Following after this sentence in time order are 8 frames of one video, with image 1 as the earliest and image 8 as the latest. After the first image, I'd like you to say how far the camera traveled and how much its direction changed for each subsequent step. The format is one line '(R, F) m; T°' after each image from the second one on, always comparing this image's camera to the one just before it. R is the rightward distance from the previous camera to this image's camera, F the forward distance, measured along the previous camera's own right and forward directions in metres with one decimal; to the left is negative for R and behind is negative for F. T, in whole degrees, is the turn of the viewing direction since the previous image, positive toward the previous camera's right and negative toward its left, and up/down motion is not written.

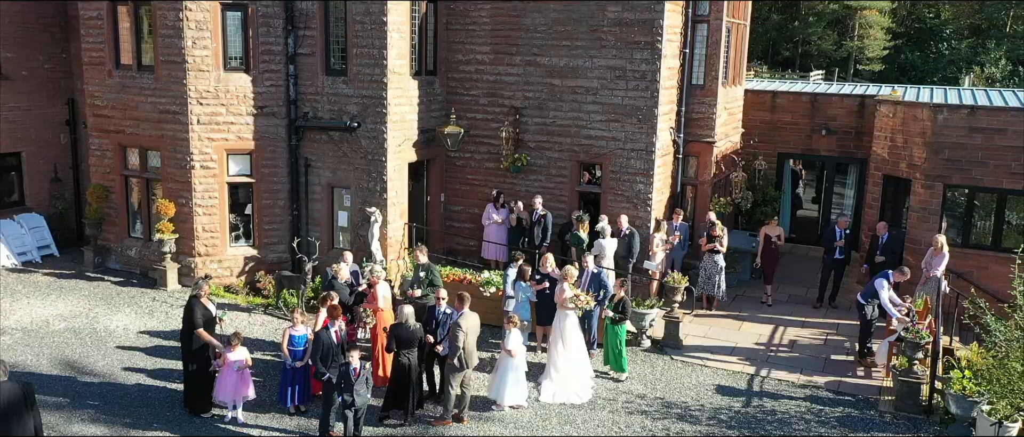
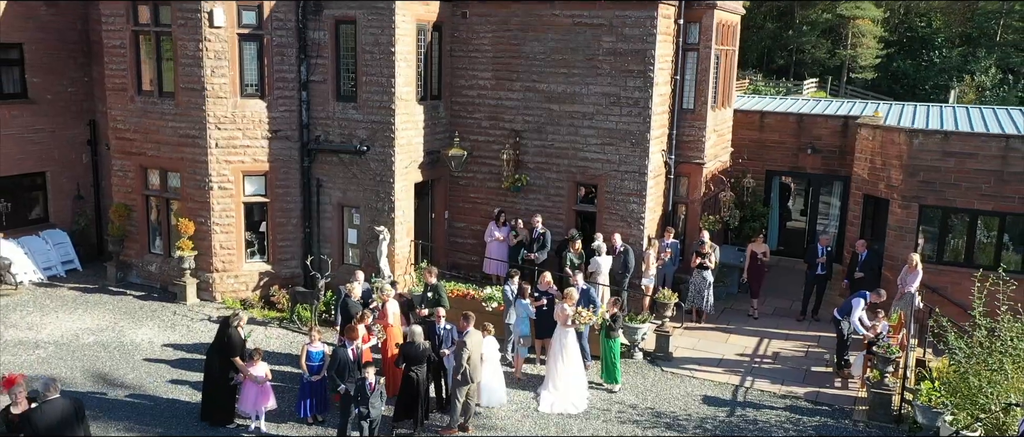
(0.0, -0.8) m; 0°
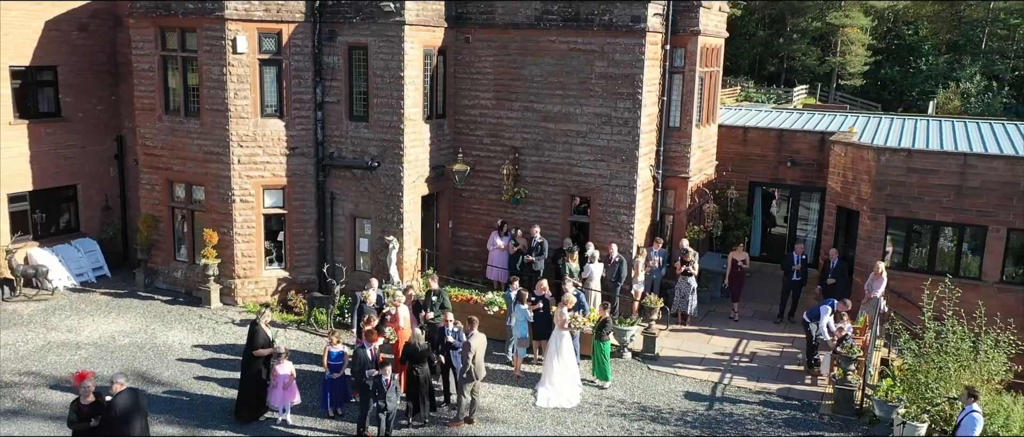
(0.0, -1.3) m; 0°
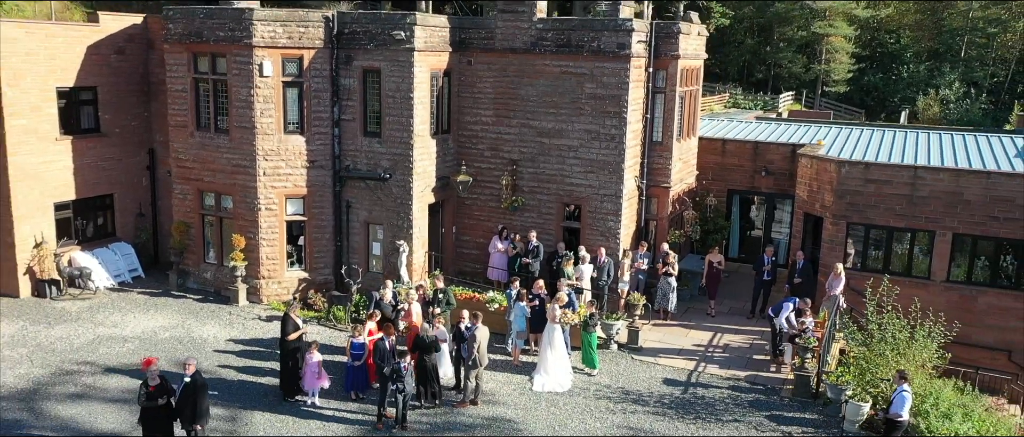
(-0.1, -1.8) m; 0°
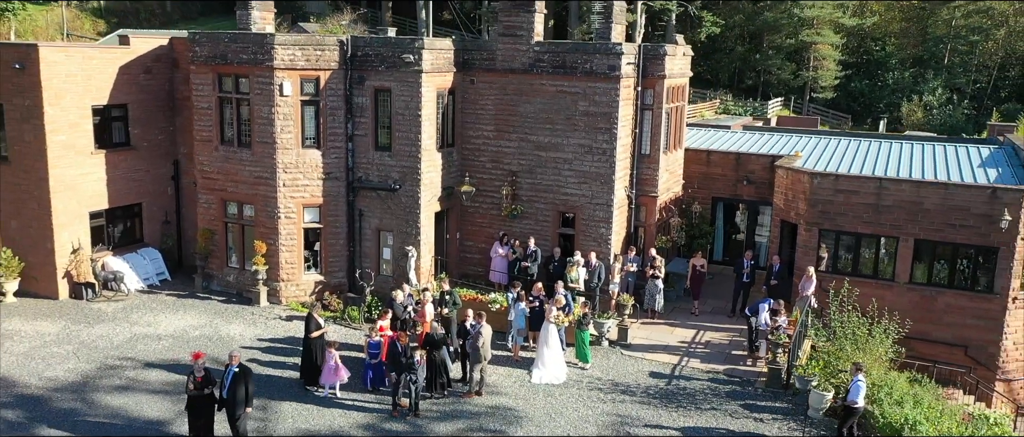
(-0.1, -1.6) m; 0°
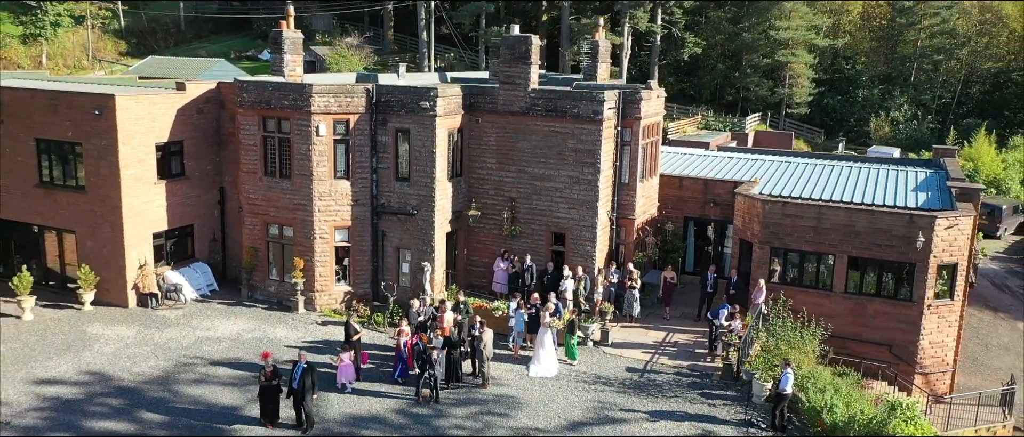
(-0.2, -3.6) m; +1°
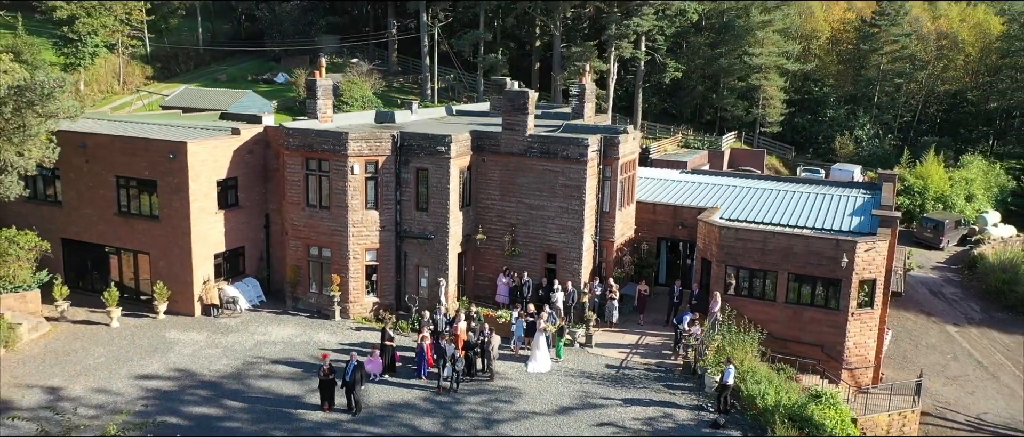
(-0.3, -4.9) m; +1°
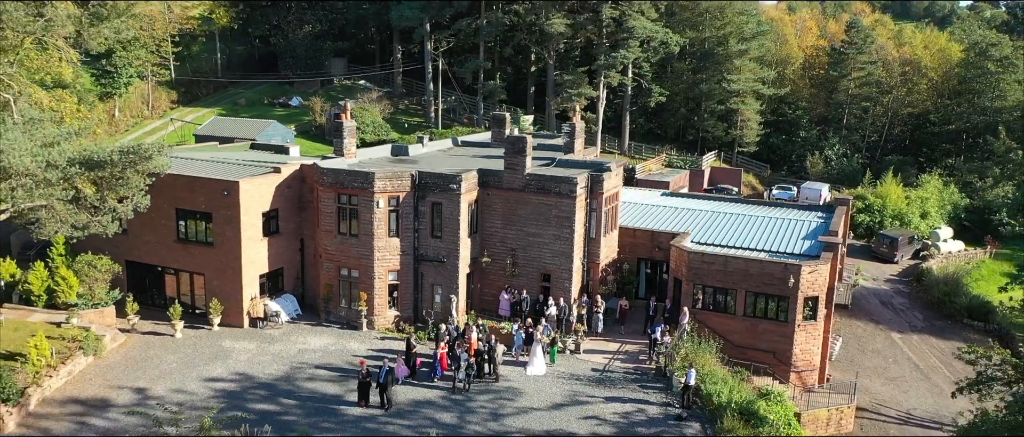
(-0.3, -5.1) m; 0°
